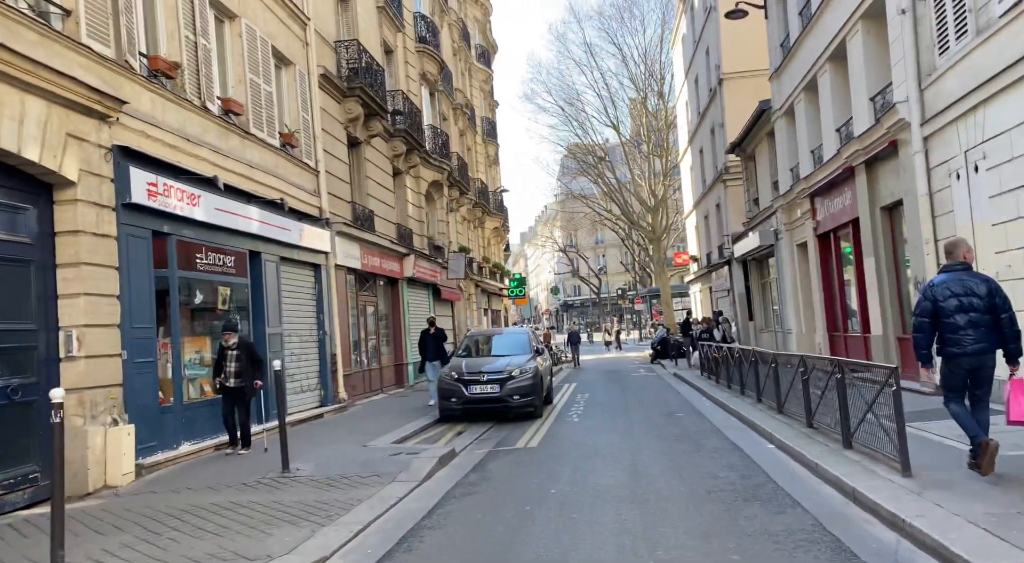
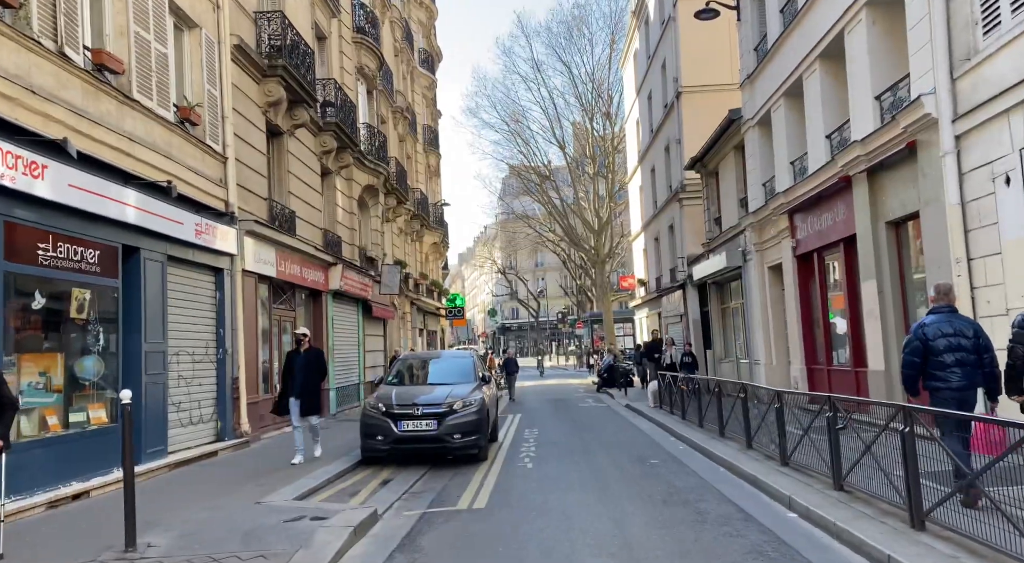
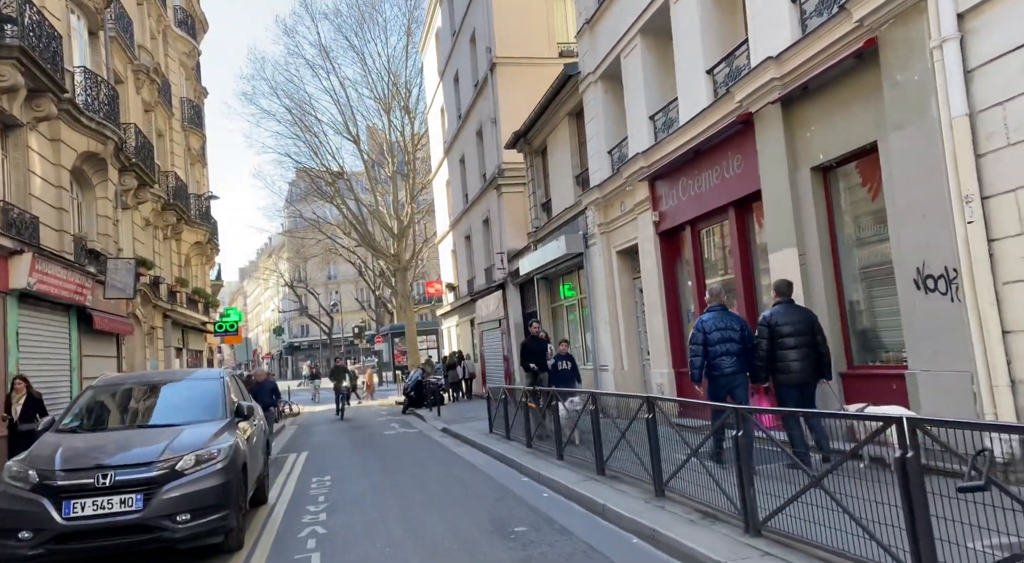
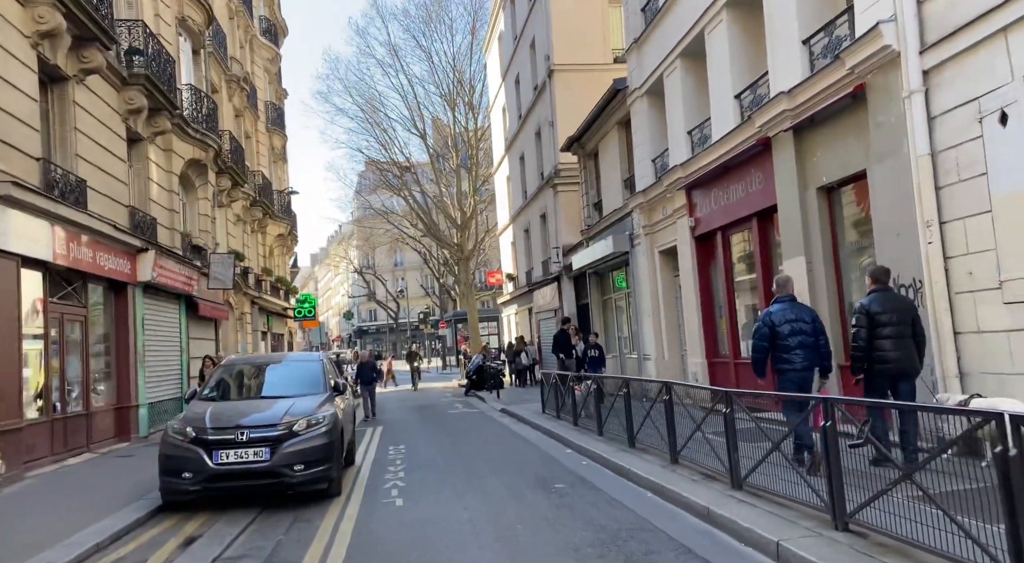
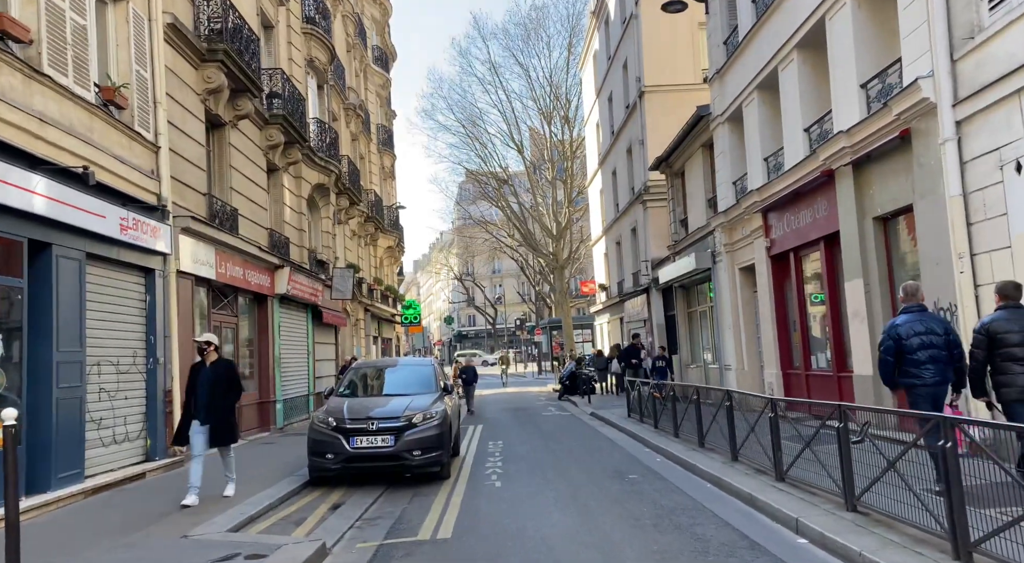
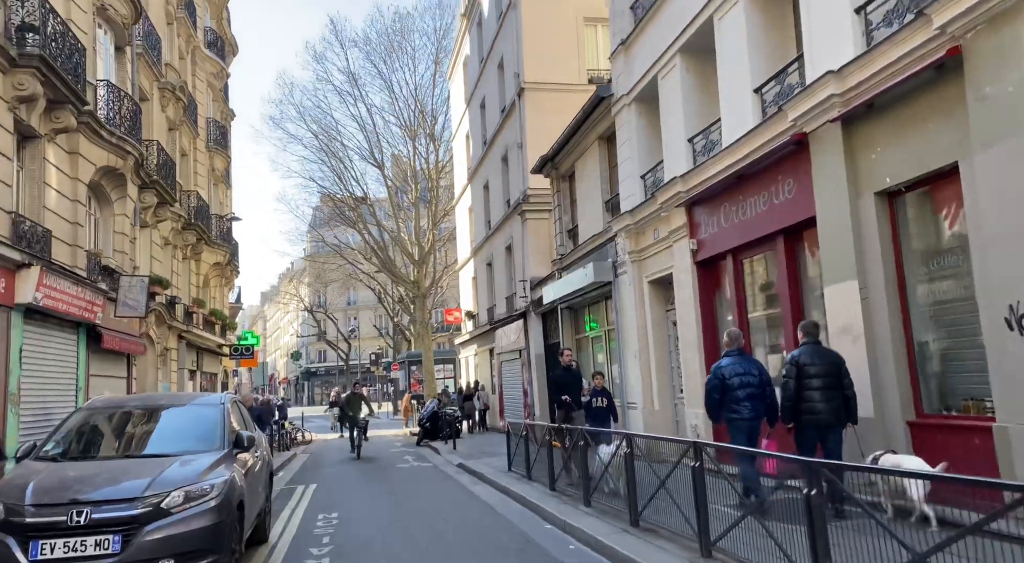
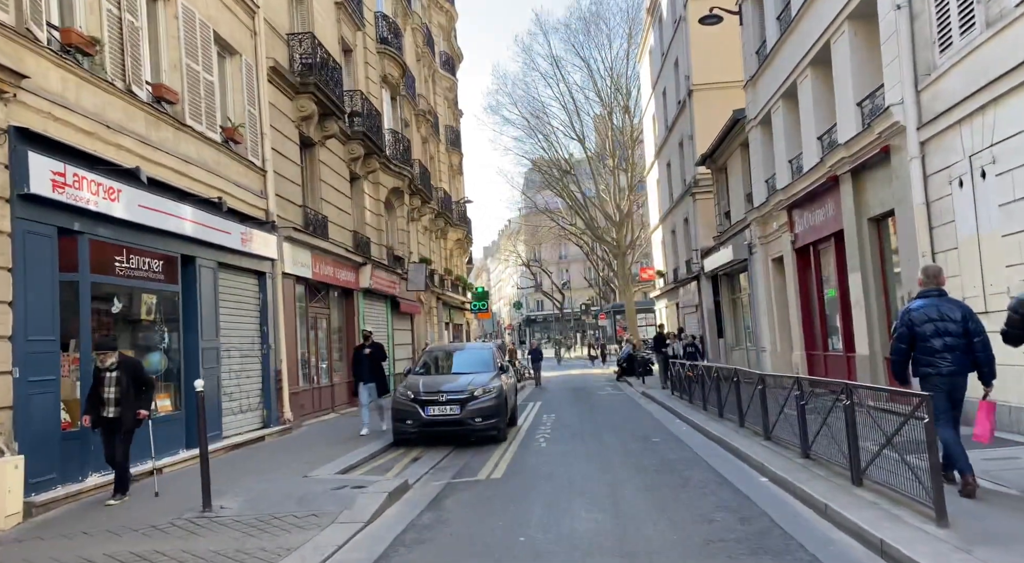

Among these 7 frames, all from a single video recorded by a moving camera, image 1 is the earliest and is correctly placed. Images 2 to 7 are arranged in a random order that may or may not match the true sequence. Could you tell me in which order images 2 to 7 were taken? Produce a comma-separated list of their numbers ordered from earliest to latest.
7, 2, 5, 4, 3, 6
